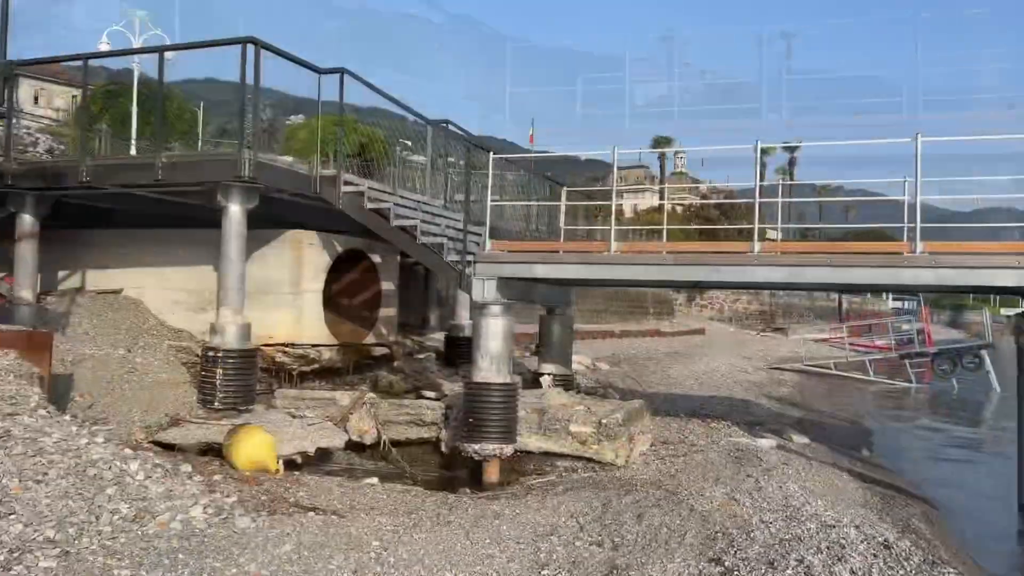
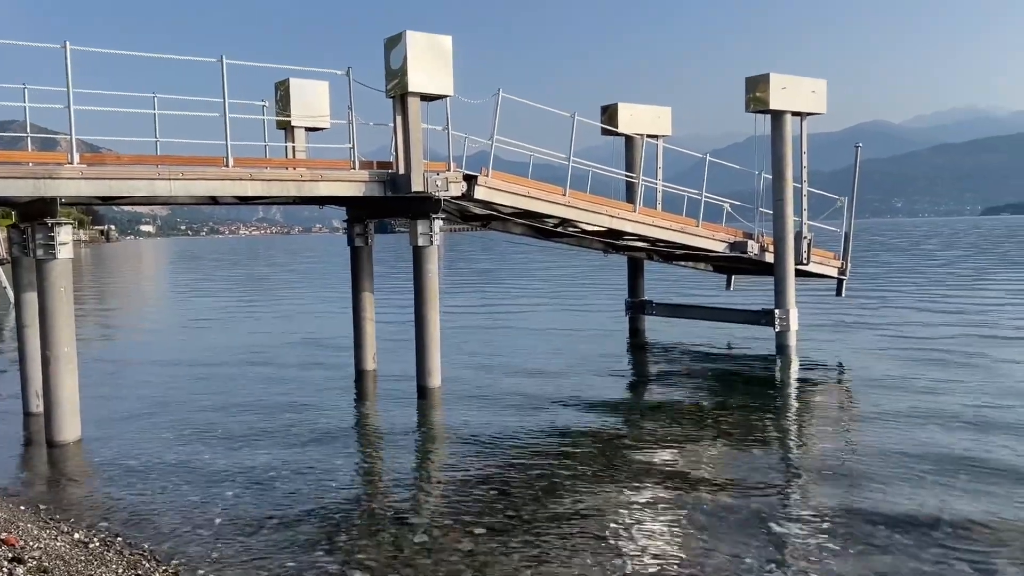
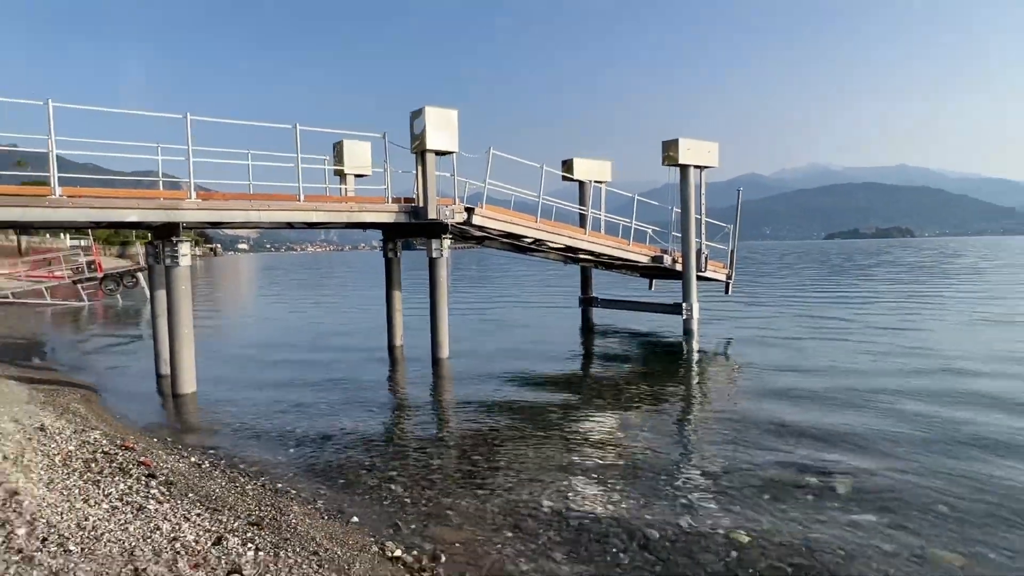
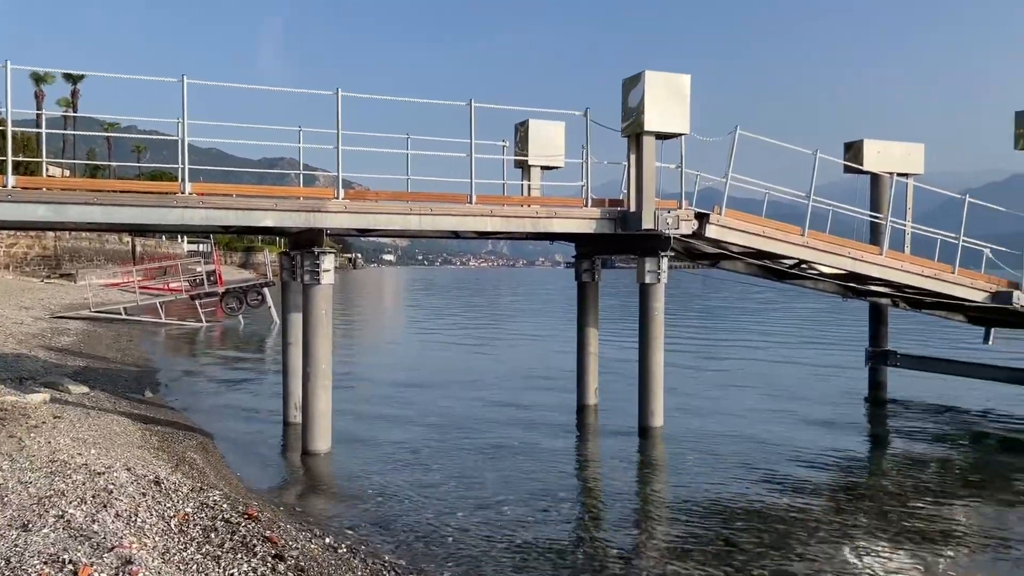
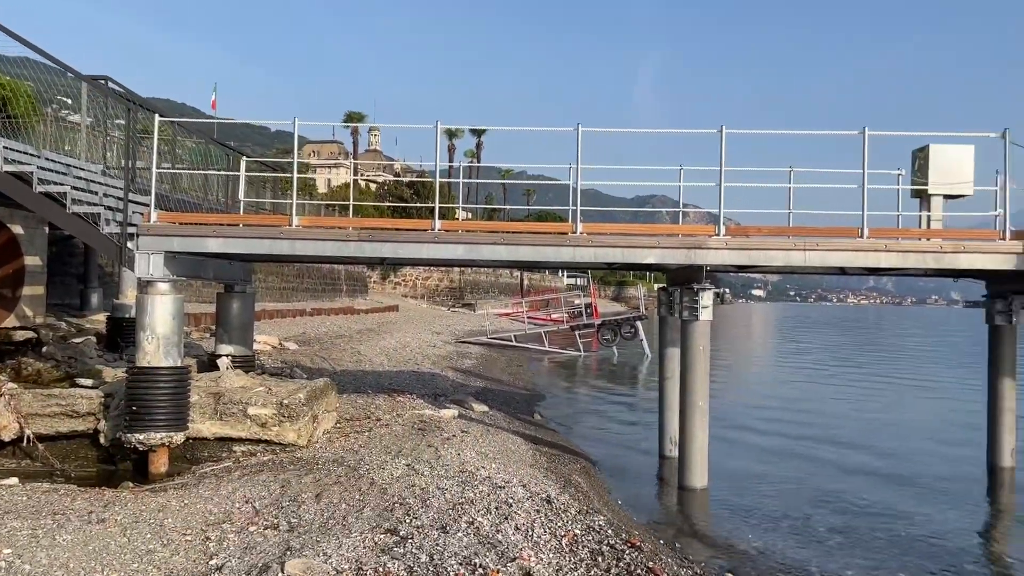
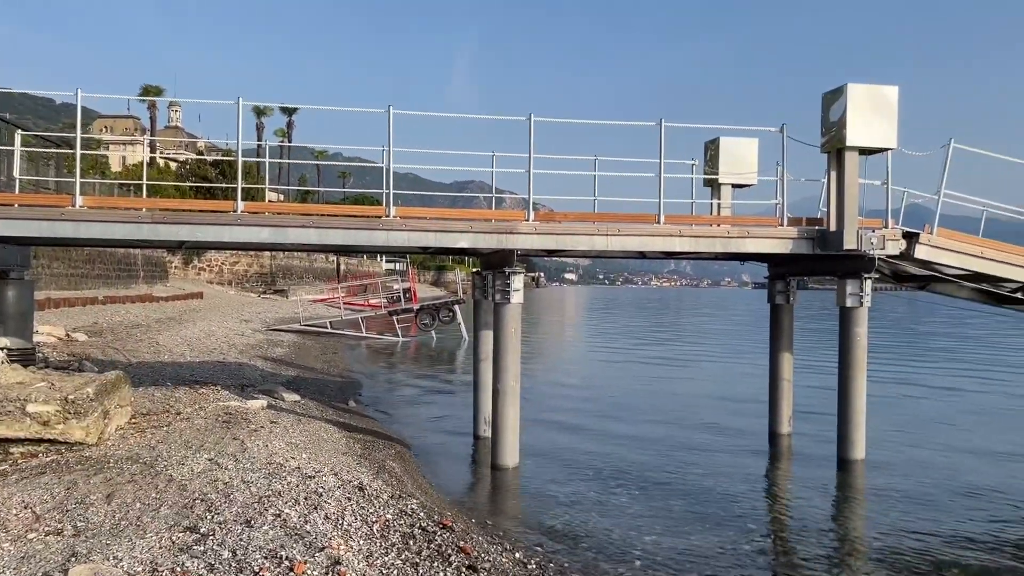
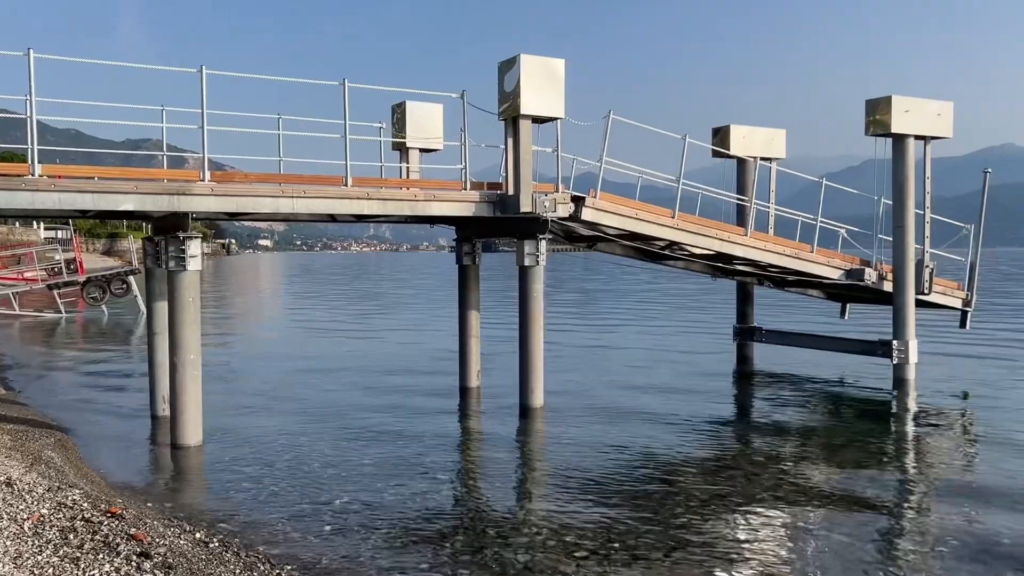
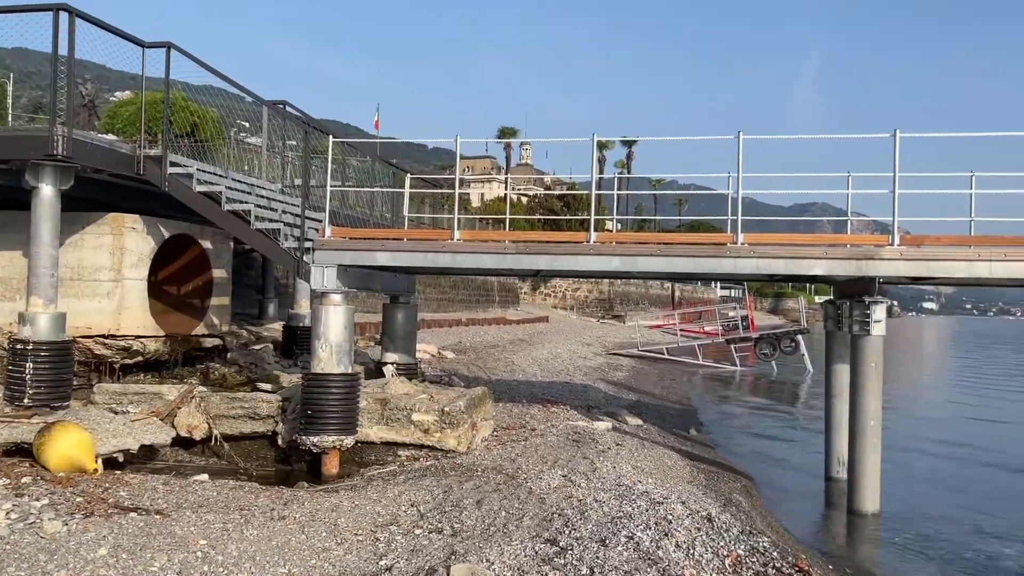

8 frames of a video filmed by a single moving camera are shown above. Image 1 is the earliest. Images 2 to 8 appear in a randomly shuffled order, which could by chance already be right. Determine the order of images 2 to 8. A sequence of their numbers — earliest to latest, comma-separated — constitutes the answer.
8, 5, 6, 4, 7, 2, 3
